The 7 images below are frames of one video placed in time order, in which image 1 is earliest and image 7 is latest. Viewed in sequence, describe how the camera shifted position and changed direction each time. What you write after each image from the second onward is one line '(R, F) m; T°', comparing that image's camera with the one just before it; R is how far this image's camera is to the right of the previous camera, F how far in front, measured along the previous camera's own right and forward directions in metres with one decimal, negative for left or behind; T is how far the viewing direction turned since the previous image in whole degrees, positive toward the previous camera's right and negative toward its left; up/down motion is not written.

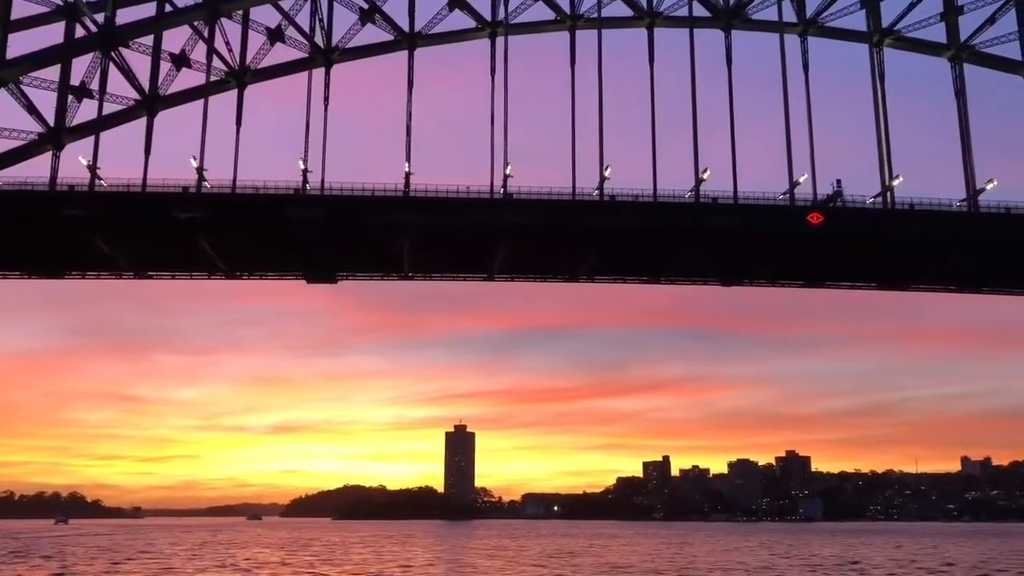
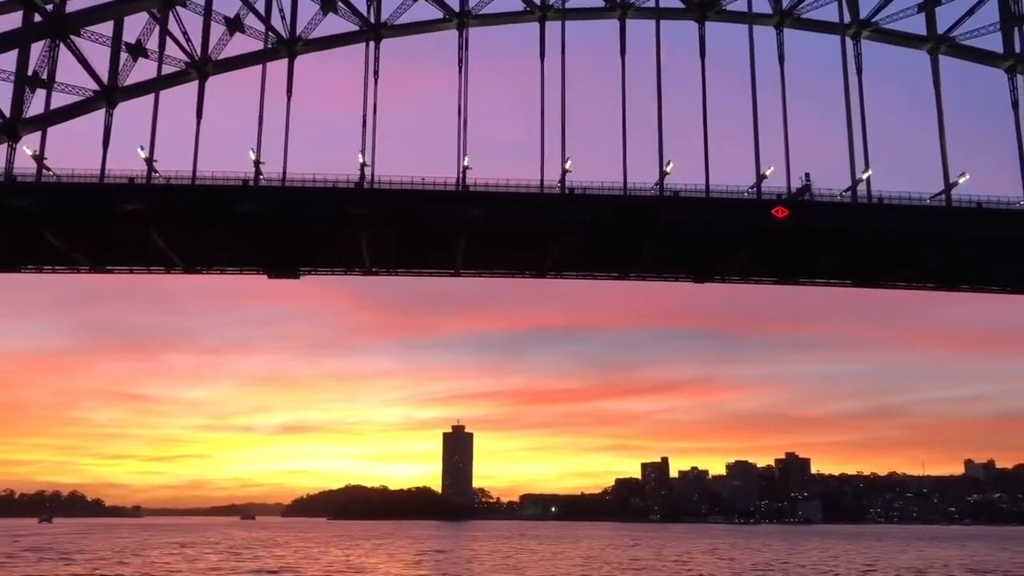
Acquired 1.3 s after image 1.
(+2.0, +1.0) m; -1°
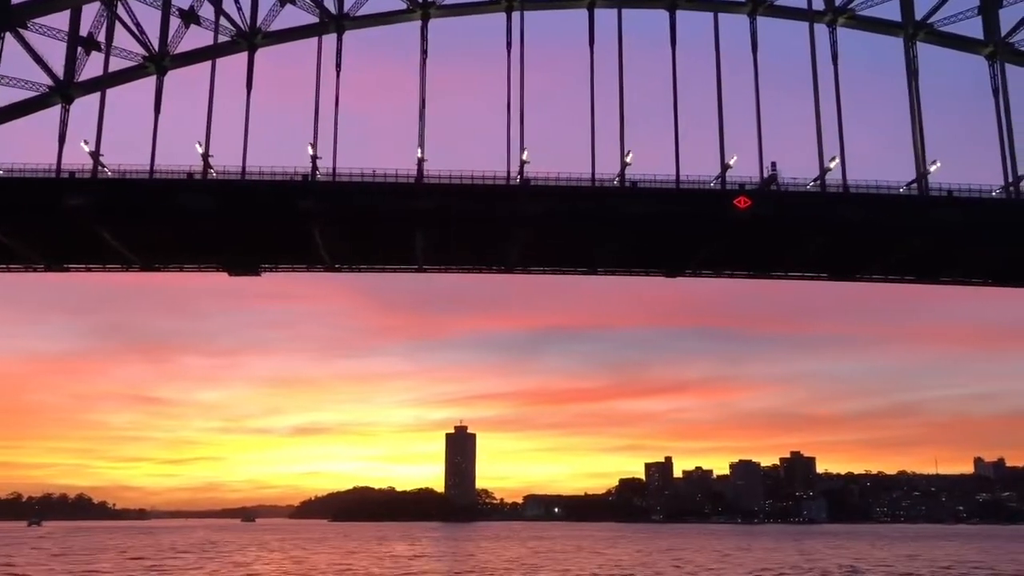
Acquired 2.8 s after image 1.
(+2.2, +1.0) m; -1°
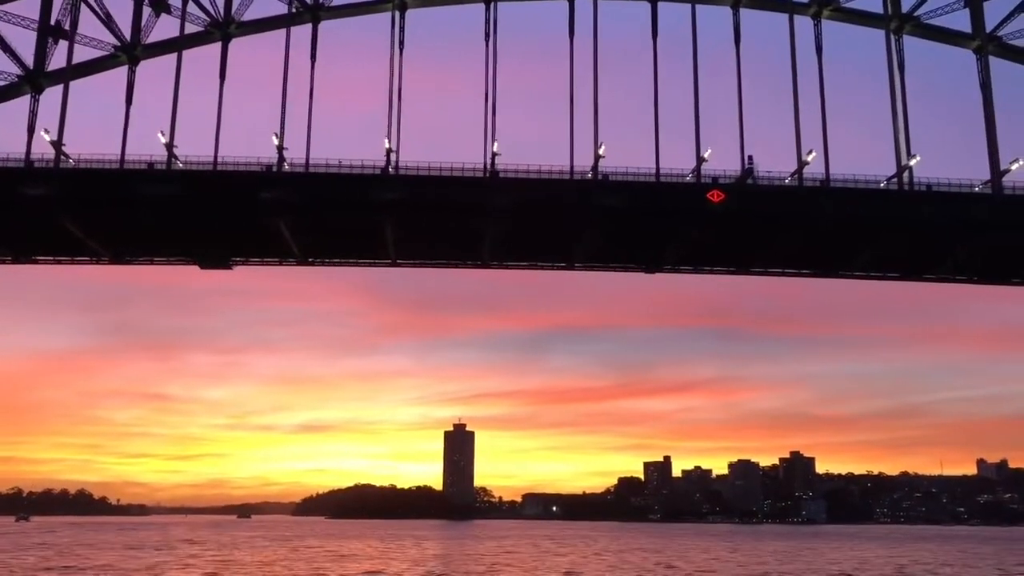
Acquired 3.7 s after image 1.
(+1.4, +0.7) m; 0°
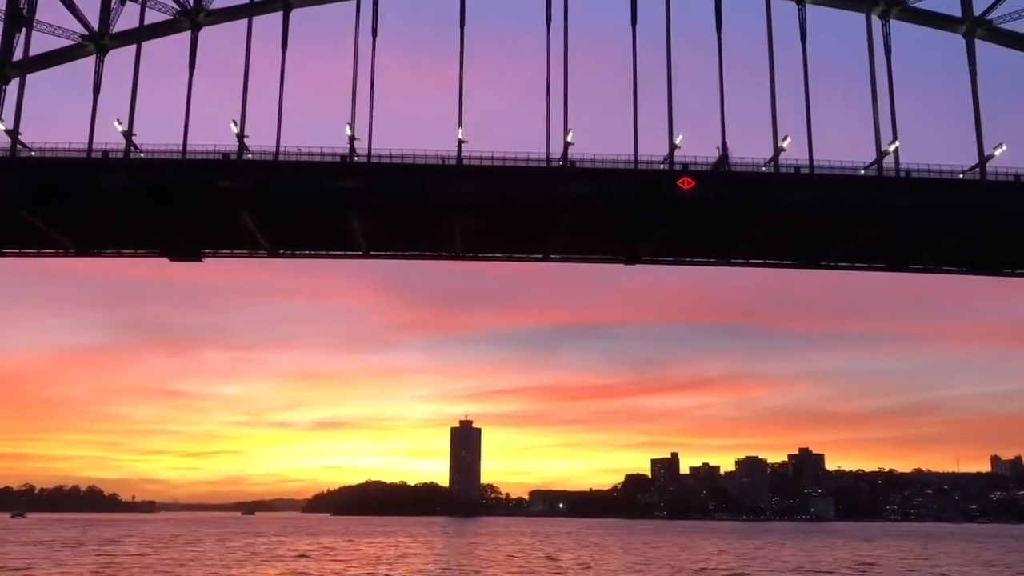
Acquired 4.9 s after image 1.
(+1.8, +1.0) m; -1°
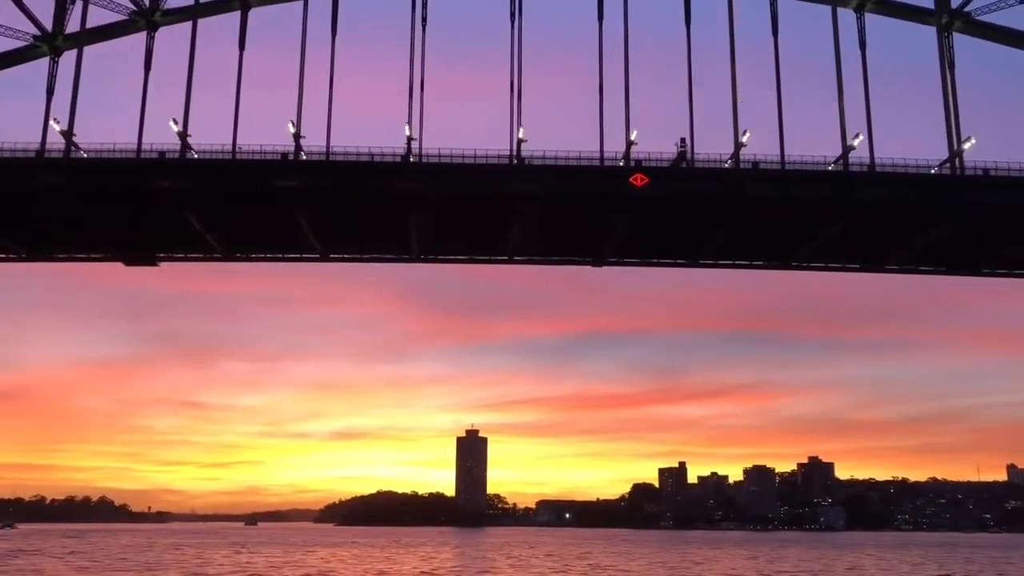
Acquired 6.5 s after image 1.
(+2.5, +1.2) m; -1°
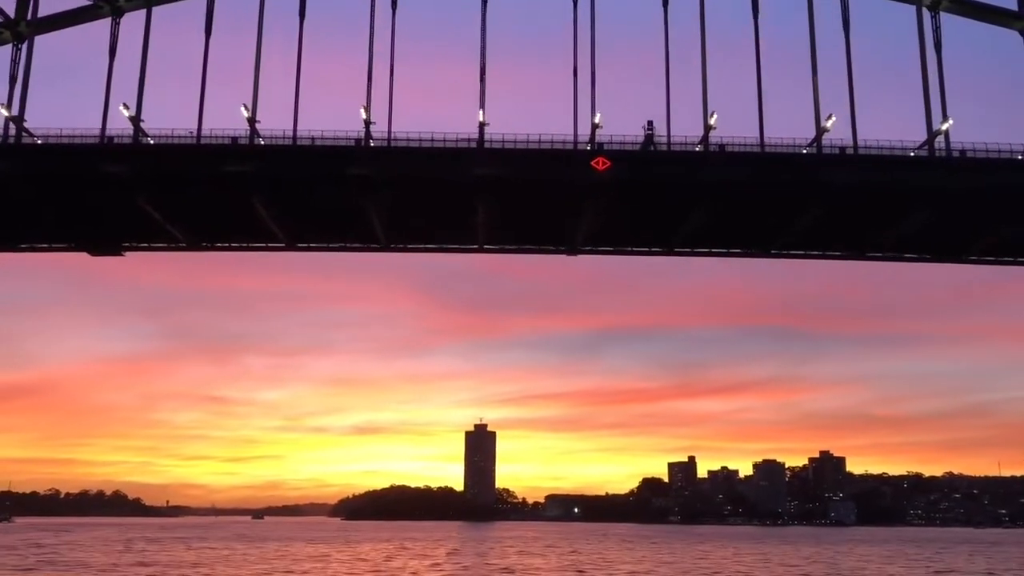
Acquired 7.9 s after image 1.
(+2.0, +1.1) m; -1°
